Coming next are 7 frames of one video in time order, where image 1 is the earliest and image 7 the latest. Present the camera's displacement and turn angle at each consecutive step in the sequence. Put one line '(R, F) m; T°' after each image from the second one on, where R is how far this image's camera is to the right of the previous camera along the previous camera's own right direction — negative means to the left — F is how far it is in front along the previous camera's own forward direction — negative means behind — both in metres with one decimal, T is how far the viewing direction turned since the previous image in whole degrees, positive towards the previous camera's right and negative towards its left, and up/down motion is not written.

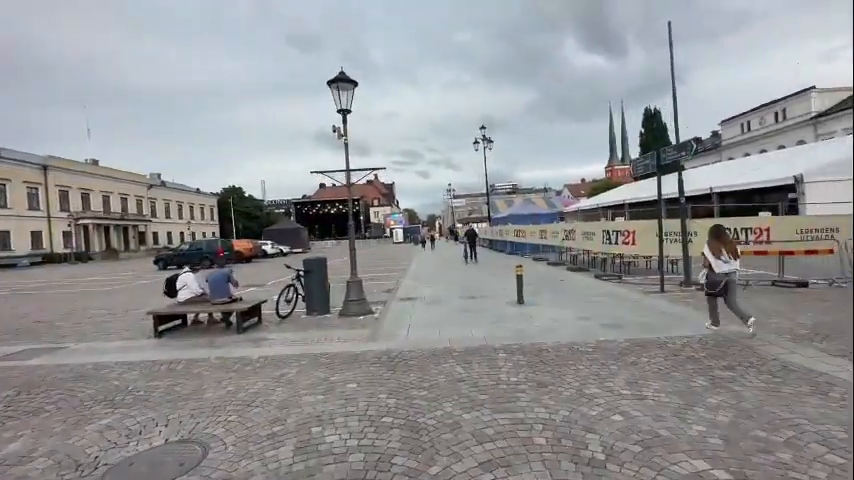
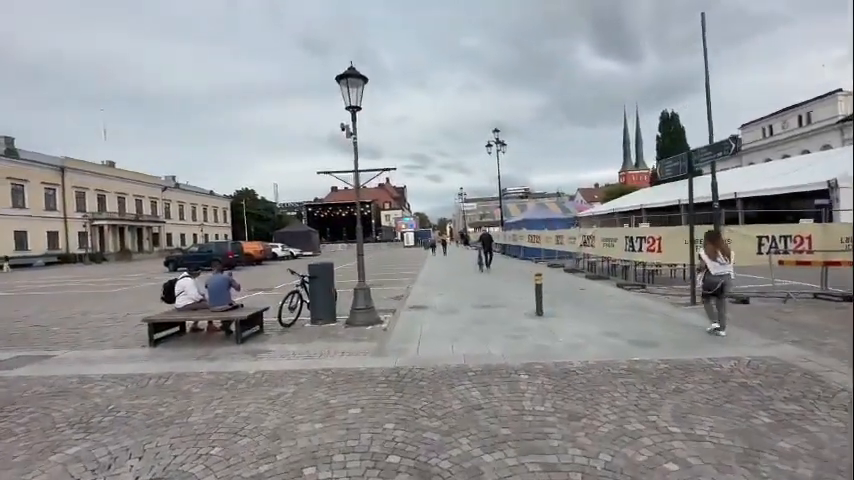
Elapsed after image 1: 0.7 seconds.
(0.0, +0.6) m; -2°
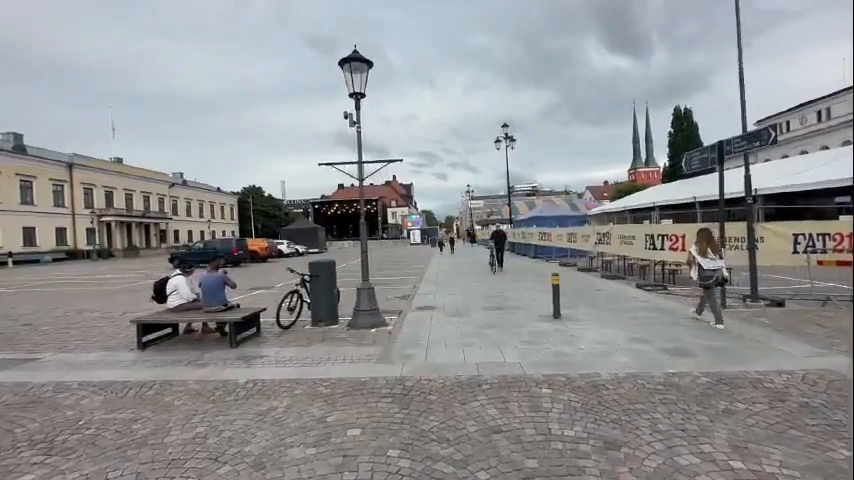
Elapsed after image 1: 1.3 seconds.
(0.0, +0.7) m; -1°
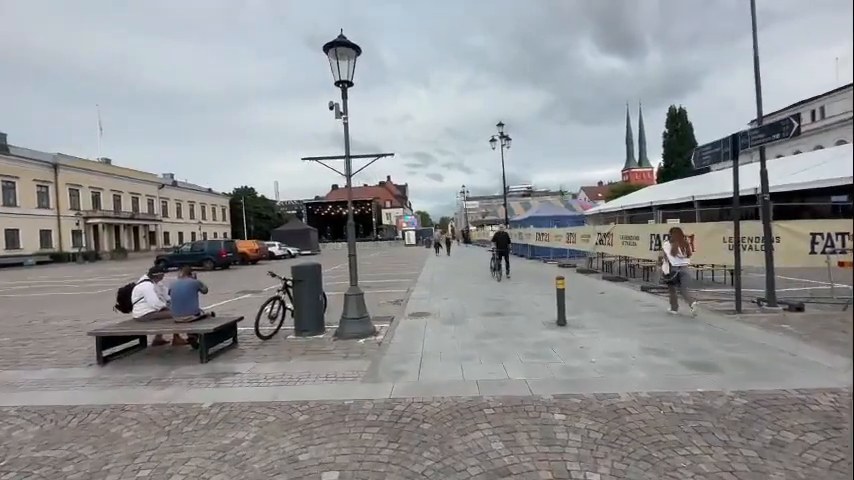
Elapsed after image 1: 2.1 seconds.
(0.0, +0.7) m; +1°
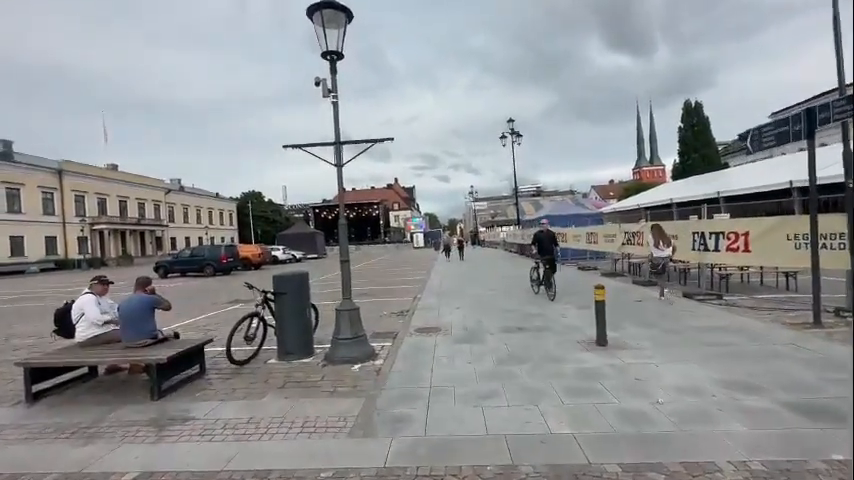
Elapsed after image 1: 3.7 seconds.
(0.0, +1.5) m; -1°
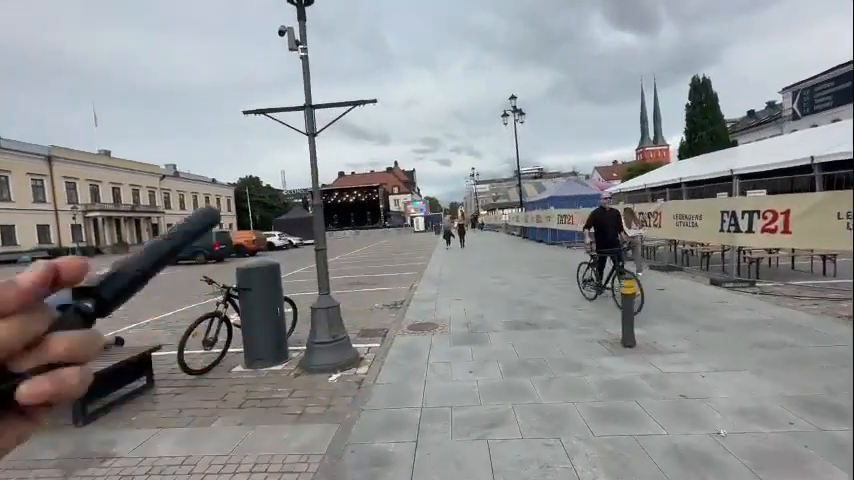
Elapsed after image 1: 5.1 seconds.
(+0.1, +1.1) m; 0°
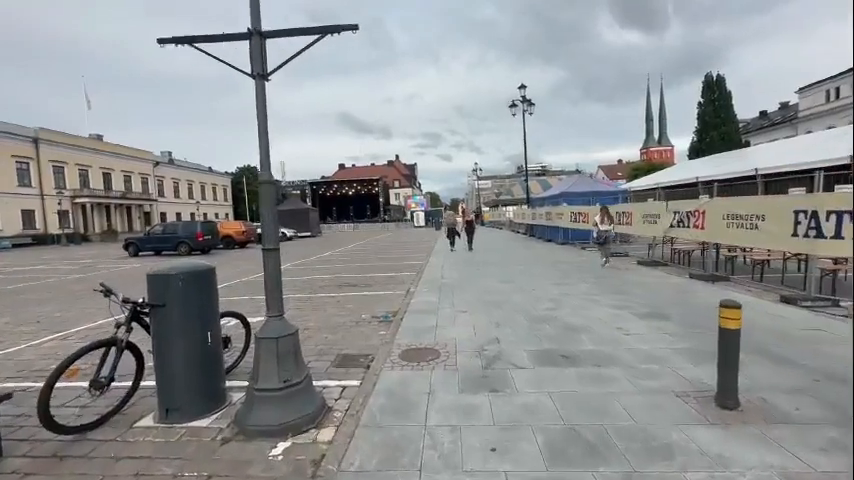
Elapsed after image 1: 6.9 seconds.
(0.0, +1.9) m; 0°
